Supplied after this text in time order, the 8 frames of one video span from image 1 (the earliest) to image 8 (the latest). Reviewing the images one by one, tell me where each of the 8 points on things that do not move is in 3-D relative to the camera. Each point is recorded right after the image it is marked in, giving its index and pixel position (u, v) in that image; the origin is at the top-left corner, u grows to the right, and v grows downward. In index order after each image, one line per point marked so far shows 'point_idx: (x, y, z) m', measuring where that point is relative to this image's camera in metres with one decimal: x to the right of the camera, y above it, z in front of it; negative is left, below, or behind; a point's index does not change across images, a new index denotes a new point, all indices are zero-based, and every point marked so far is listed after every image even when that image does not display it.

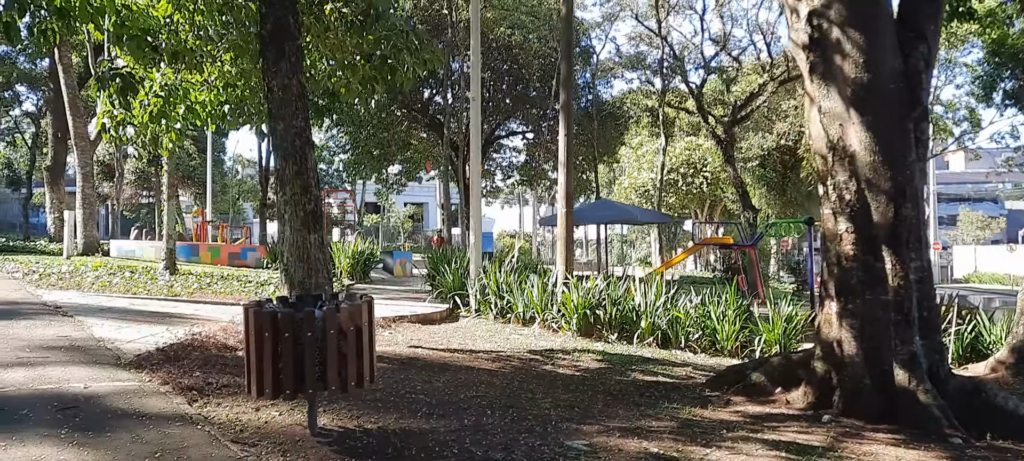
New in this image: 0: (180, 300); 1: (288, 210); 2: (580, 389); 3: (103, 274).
0: (-4.0, -0.9, +9.8) m
1: (-1.9, +0.2, +6.8) m
2: (+0.5, -1.3, +6.5) m
3: (-5.8, -0.6, +11.4) m
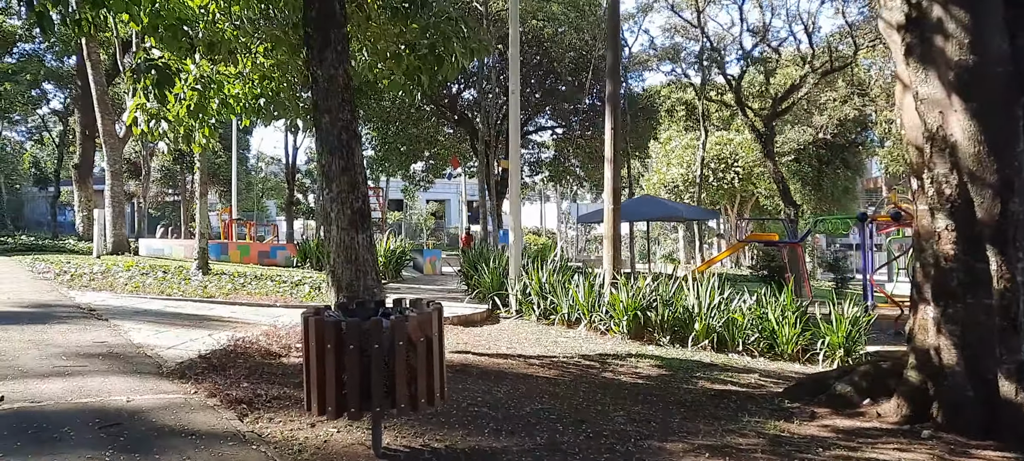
0: (-3.5, -0.8, +9.5) m
1: (-1.4, +0.2, +6.4) m
2: (+1.0, -1.3, +6.0) m
3: (-5.2, -0.6, +11.1) m
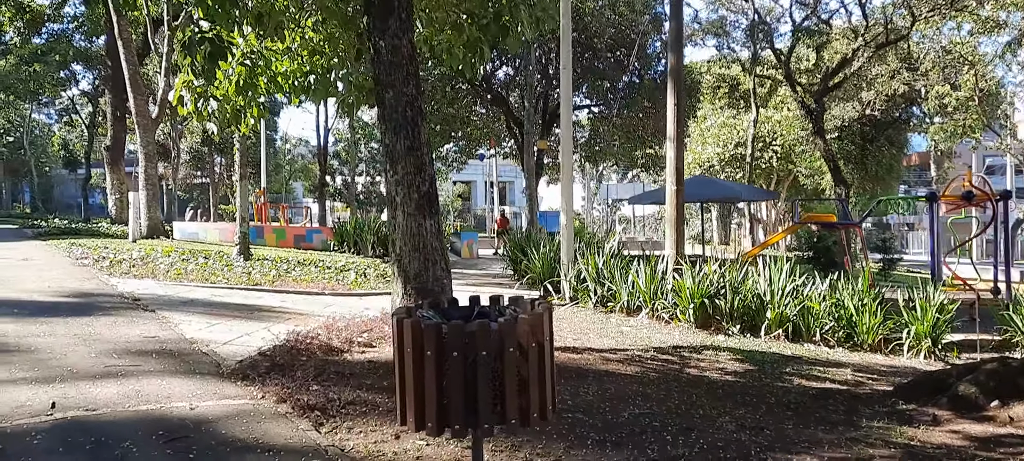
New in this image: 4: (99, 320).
0: (-2.8, -0.7, +9.1) m
1: (-0.8, +0.3, +5.9) m
2: (+1.6, -1.1, +5.5) m
3: (-4.5, -0.4, +10.7) m
4: (-3.3, -0.7, +6.4) m
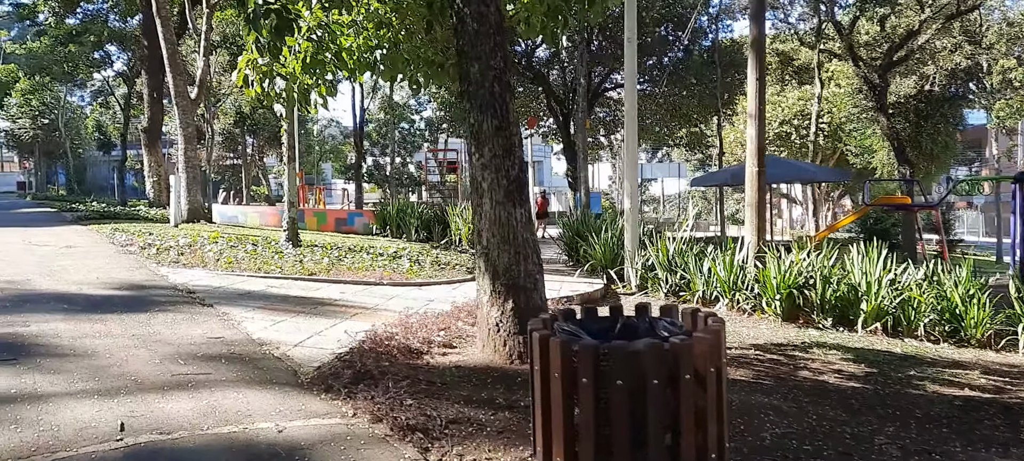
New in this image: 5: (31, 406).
0: (-2.0, -0.5, +8.5) m
1: (-0.2, +0.3, +5.3) m
2: (+2.2, -1.1, +4.8) m
3: (-3.6, -0.2, +10.2) m
4: (-2.6, -0.6, +5.9) m
5: (-2.3, -0.8, +3.8) m
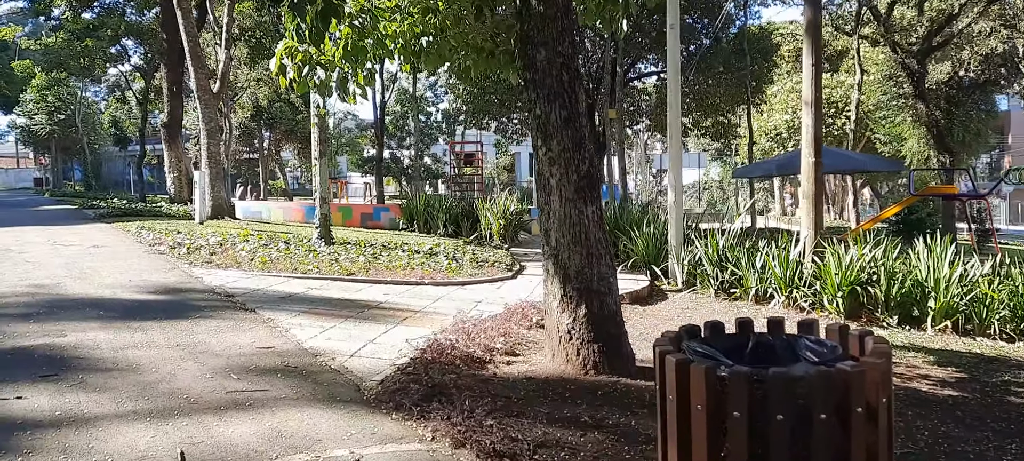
0: (-1.6, -0.5, +8.2) m
1: (+0.3, +0.3, +4.9) m
2: (+2.7, -1.1, +4.4) m
3: (-3.1, -0.2, +9.9) m
4: (-2.2, -0.6, +5.6) m
5: (-1.9, -0.9, +3.5) m
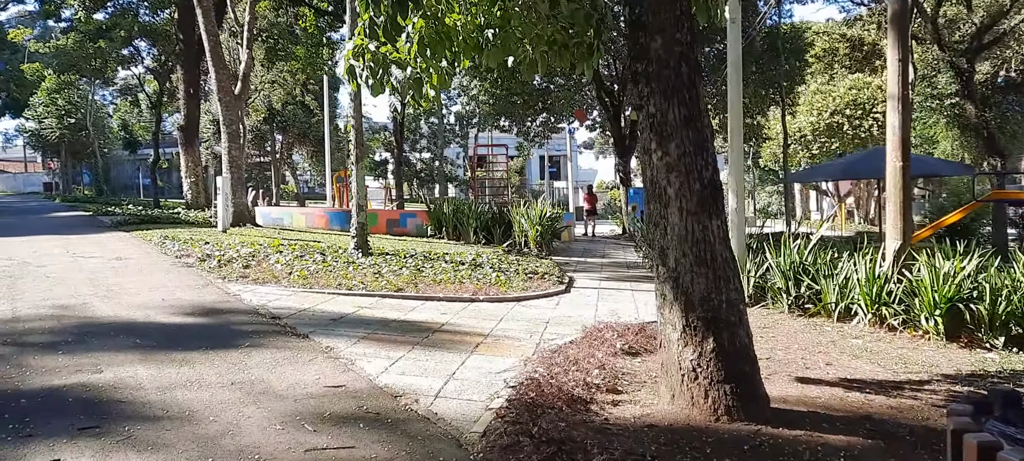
0: (-0.9, -0.6, +7.4) m
1: (+0.9, +0.2, +4.2) m
2: (+3.3, -1.2, +3.6) m
3: (-2.5, -0.3, +9.2) m
4: (-1.6, -0.7, +4.9) m
5: (-1.3, -1.0, +2.8) m
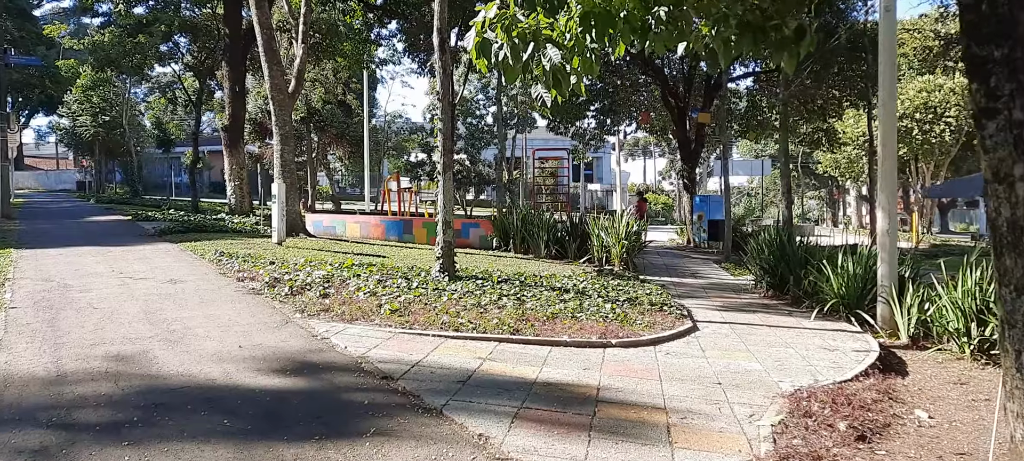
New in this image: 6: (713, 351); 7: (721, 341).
0: (+0.2, -0.8, +6.1) m
1: (+1.9, 0.0, +2.7) m
2: (+4.2, -1.4, +2.1) m
3: (-1.4, -0.5, +7.9) m
4: (-0.5, -1.0, +3.5) m
5: (-0.3, -1.2, +1.4) m
6: (+1.6, -1.0, +6.5) m
7: (+1.8, -1.0, +7.1) m
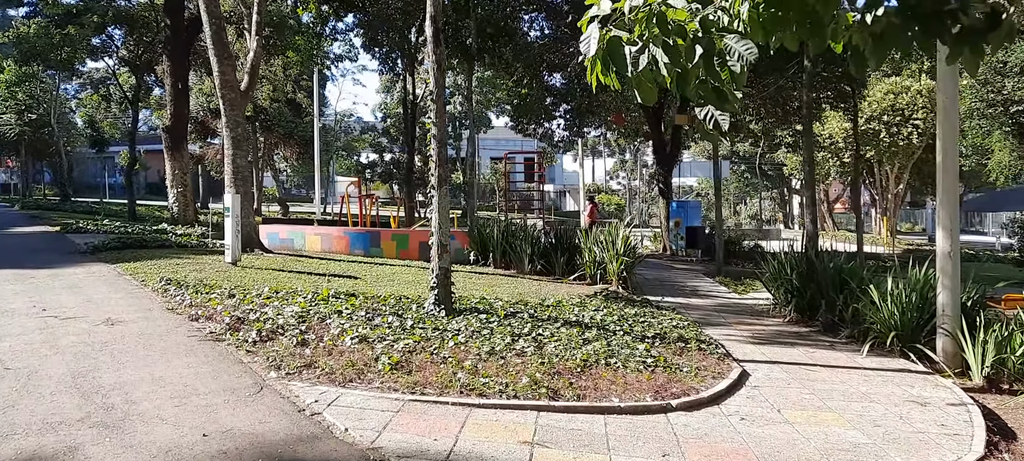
0: (+0.4, -1.1, +4.8) m
1: (+2.3, -0.2, +1.6) m
2: (+4.7, -1.6, +1.1) m
3: (-1.2, -0.7, +6.5) m
4: (-0.1, -1.2, +2.2) m
5: (+0.2, -1.4, +0.1) m
6: (+1.8, -1.2, +5.4) m
7: (+2.0, -1.2, +5.9) m
